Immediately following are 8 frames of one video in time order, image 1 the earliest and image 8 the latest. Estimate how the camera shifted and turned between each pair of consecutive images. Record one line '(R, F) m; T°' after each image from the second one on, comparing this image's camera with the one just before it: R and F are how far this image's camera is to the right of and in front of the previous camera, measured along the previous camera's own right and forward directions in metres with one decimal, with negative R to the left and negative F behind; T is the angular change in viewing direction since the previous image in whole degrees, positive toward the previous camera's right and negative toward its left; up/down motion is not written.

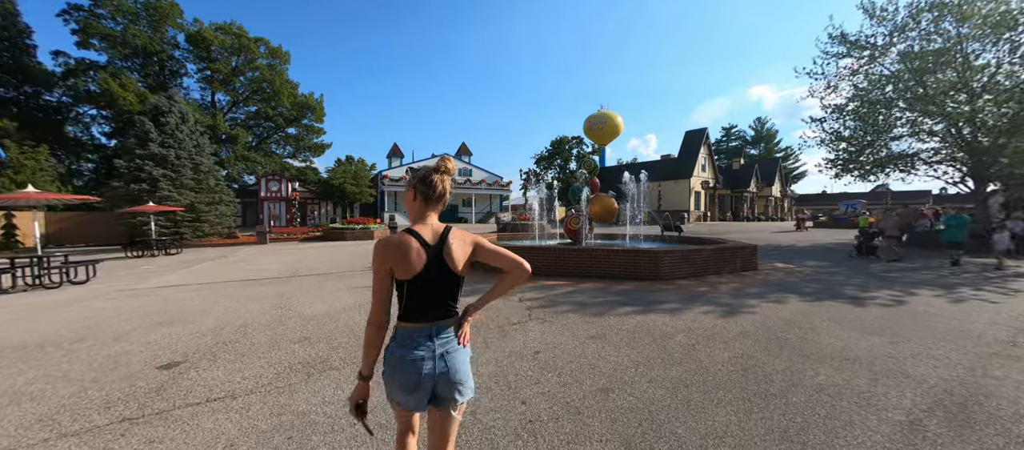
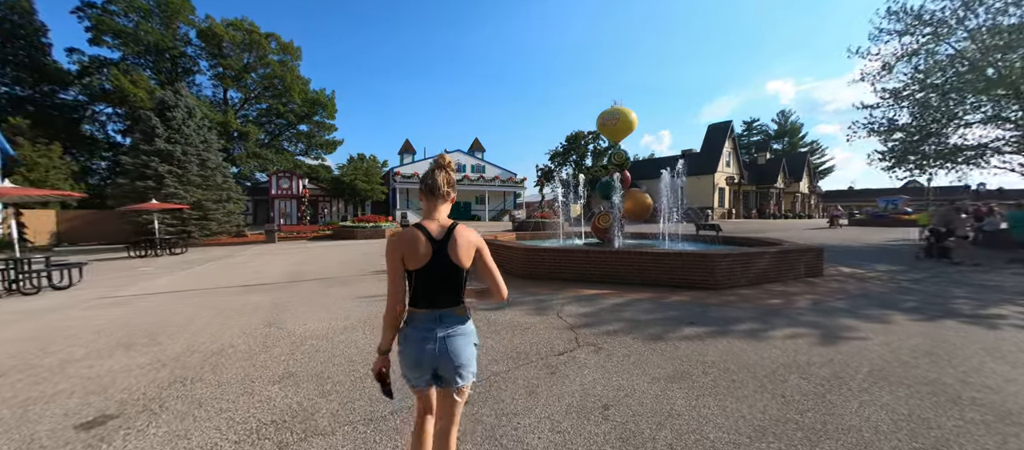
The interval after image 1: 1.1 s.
(-0.4, +1.1) m; -2°
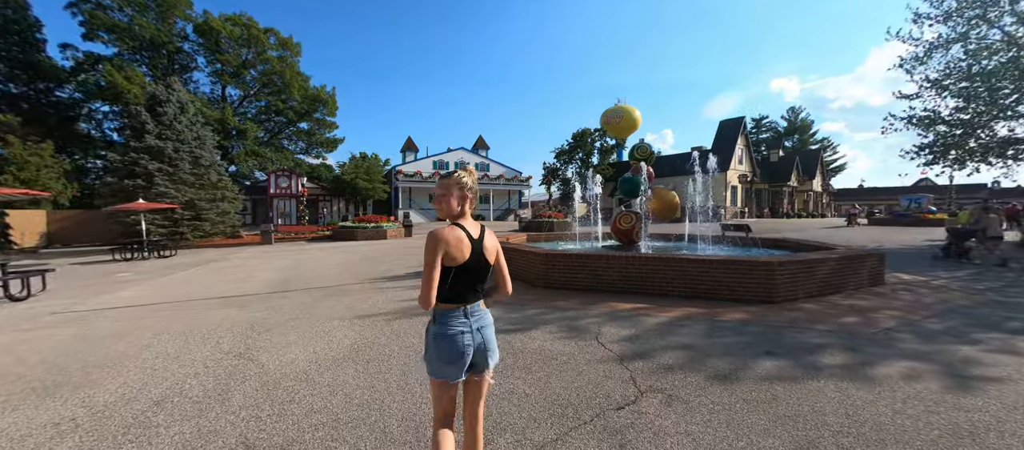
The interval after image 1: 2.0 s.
(-0.3, +1.0) m; 0°
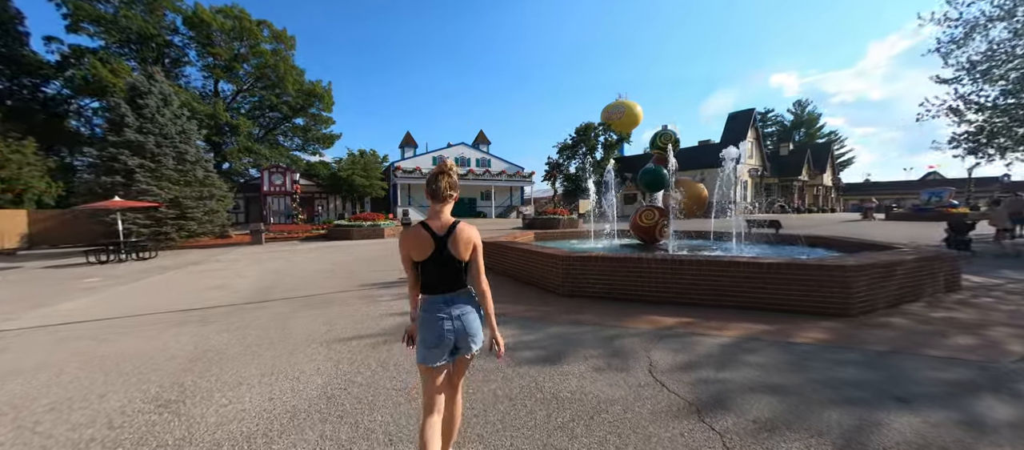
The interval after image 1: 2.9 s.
(-0.2, +1.0) m; 0°
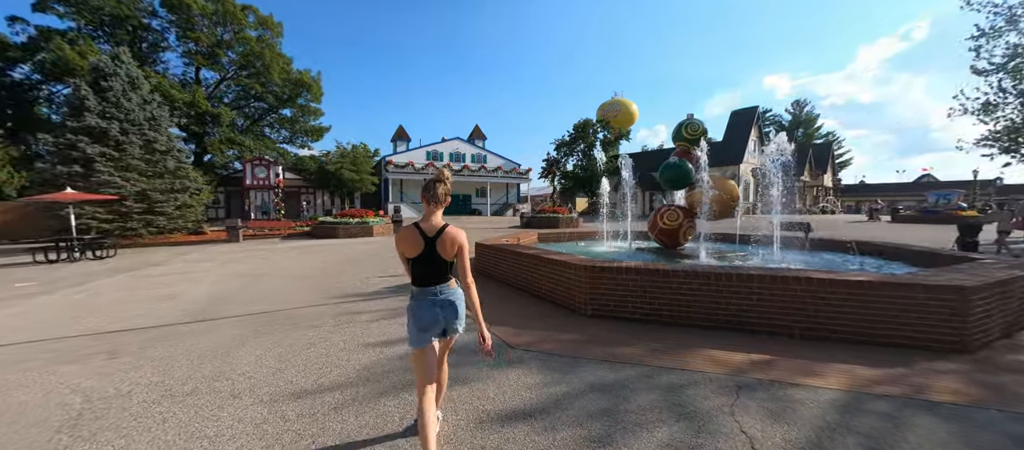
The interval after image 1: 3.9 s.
(-0.2, +1.2) m; +1°
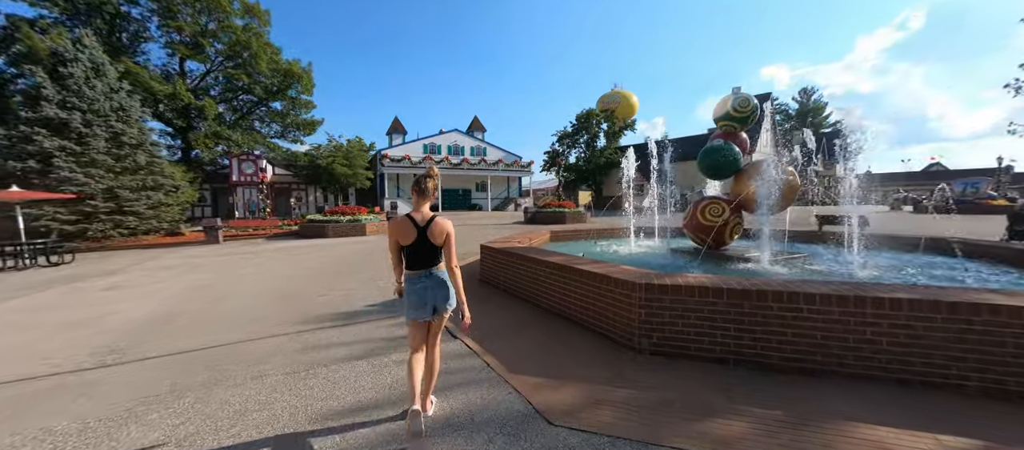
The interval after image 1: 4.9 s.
(-0.2, +1.4) m; 0°
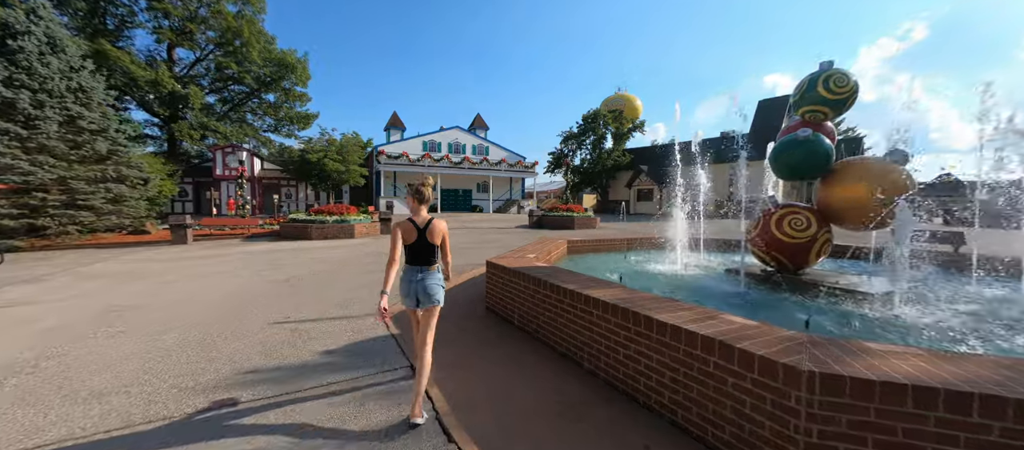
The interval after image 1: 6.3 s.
(-0.3, +1.6) m; 0°
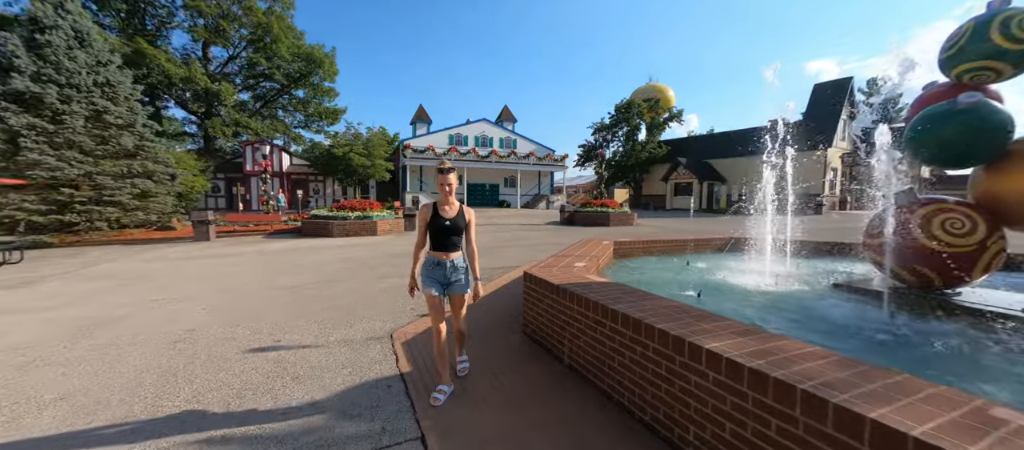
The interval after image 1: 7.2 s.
(-0.2, +1.2) m; -4°
